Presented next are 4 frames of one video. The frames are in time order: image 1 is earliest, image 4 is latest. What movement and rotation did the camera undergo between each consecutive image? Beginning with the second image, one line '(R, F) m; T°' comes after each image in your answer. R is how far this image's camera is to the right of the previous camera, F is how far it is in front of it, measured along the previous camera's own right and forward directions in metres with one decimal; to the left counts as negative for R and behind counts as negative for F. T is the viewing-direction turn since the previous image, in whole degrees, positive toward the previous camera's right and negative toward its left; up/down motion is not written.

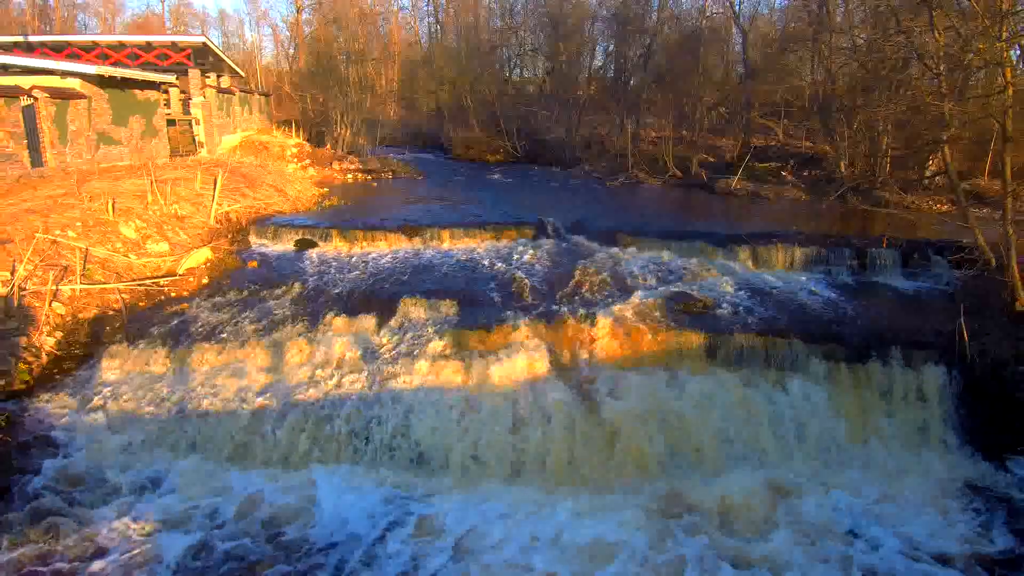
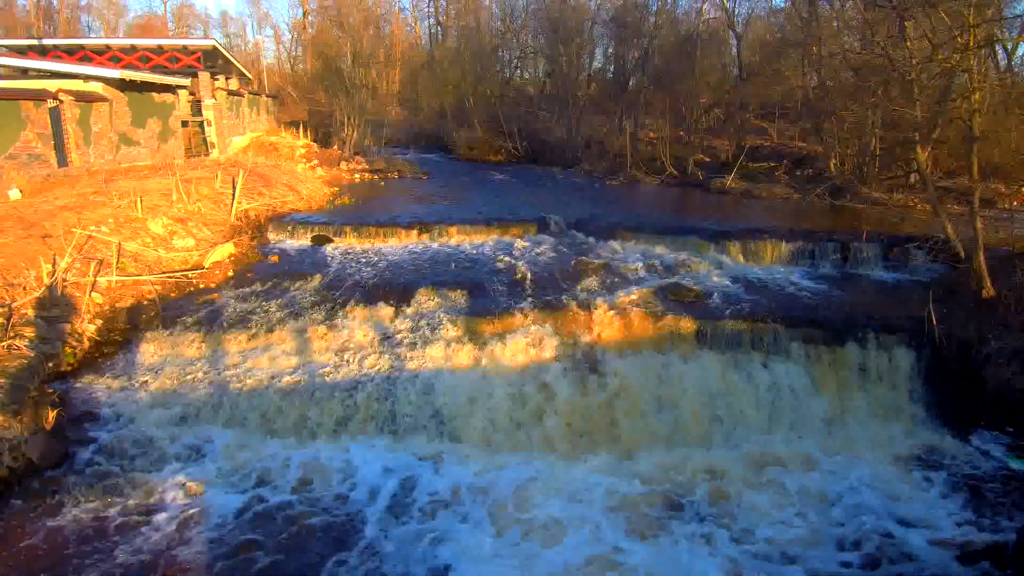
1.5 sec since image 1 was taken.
(-0.1, -0.8) m; 0°
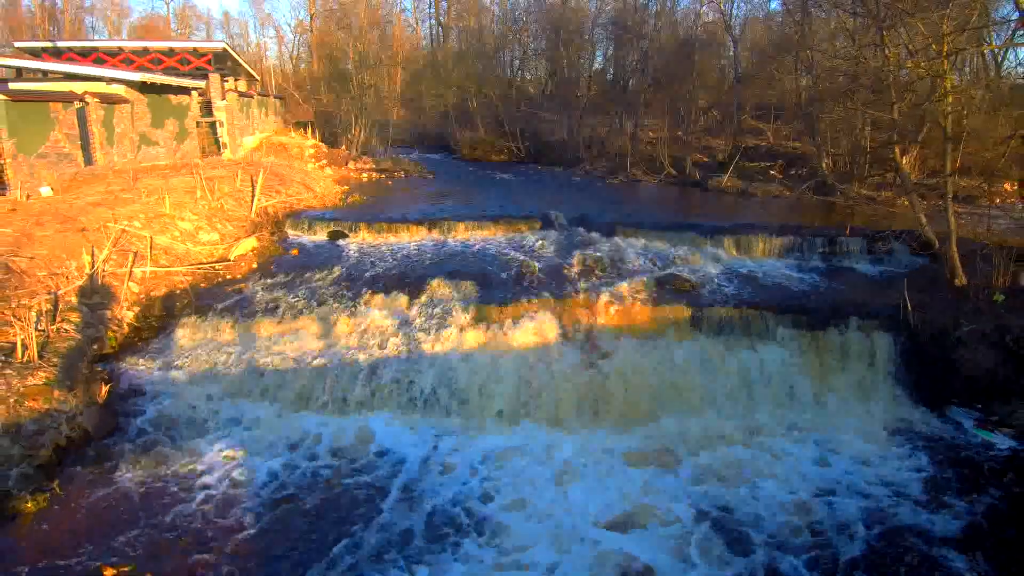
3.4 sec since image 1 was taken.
(-0.1, -0.8) m; 0°
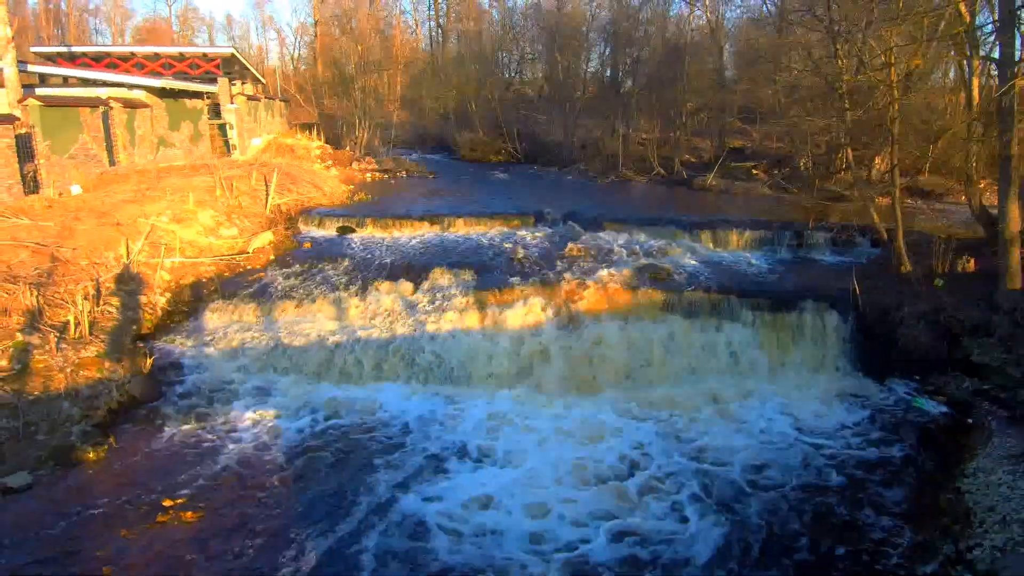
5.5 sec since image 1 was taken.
(+0.1, -1.2) m; 0°
